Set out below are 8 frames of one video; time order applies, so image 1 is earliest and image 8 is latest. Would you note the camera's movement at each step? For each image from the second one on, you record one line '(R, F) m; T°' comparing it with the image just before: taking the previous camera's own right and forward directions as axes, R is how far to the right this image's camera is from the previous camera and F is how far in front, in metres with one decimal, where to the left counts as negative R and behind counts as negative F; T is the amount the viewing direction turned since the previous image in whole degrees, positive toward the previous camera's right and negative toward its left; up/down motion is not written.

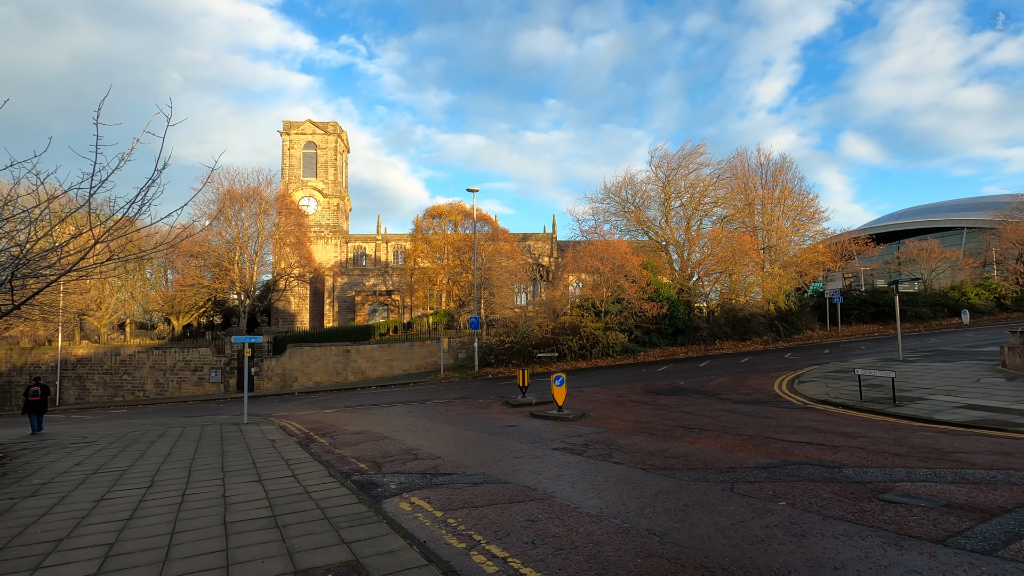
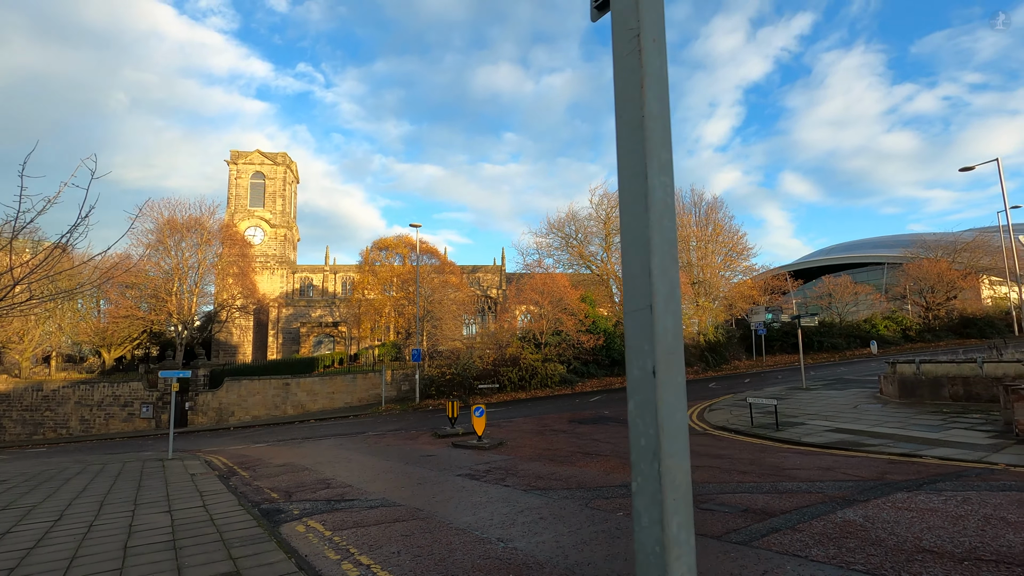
(+0.8, -0.9) m; +5°
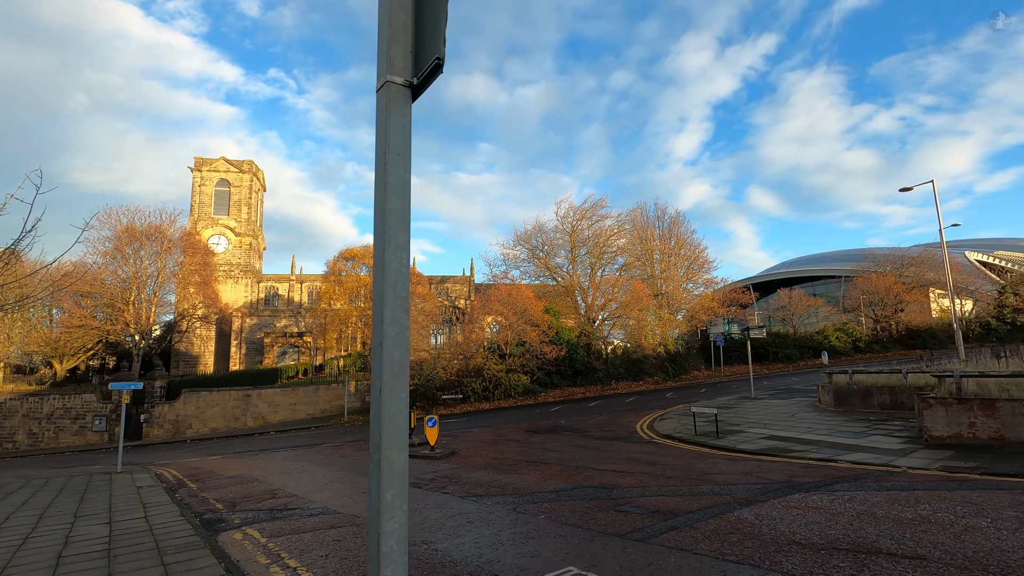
(+0.5, -0.4) m; +3°
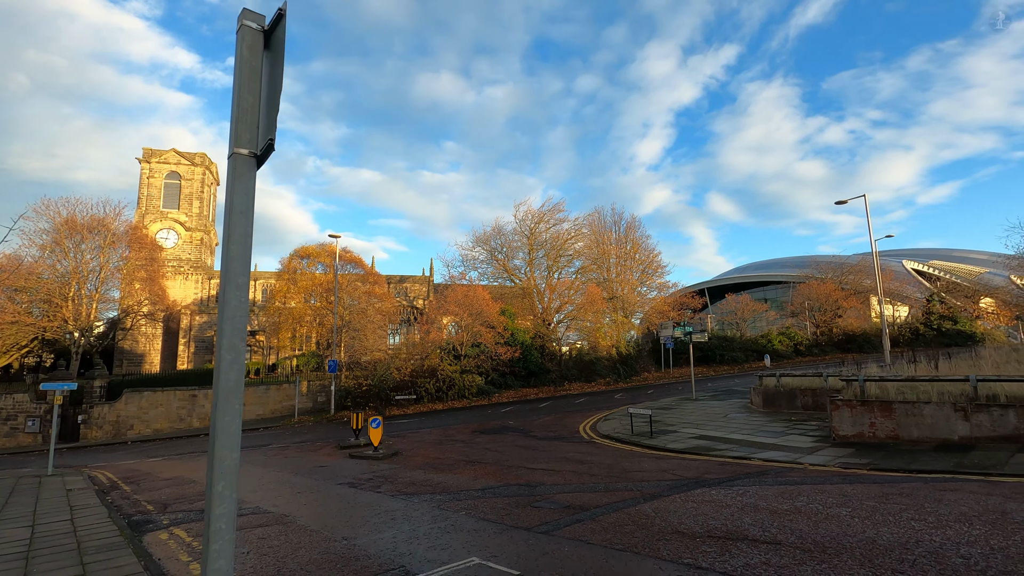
(+0.5, -0.4) m; +4°
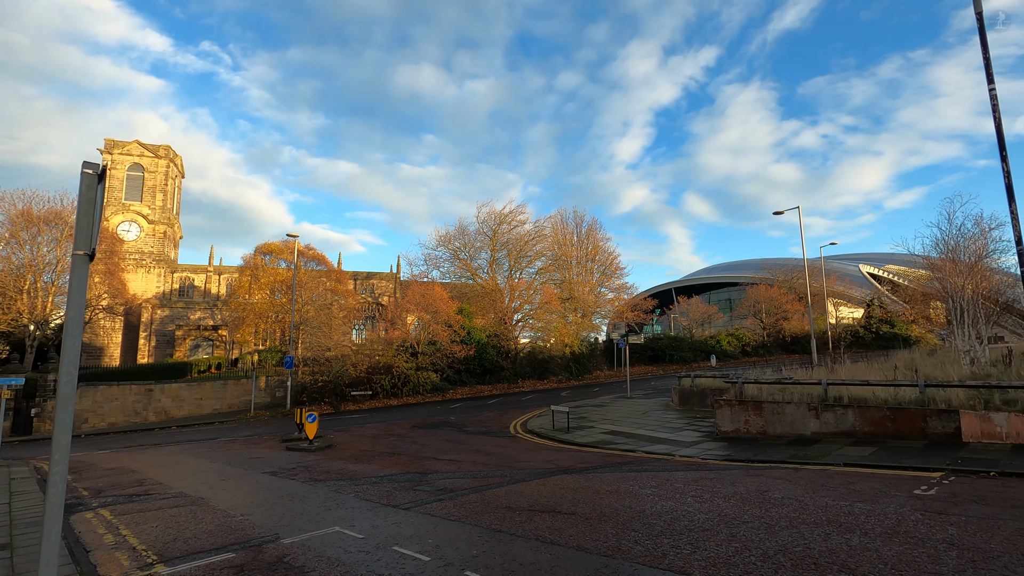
(+1.3, -1.2) m; +2°
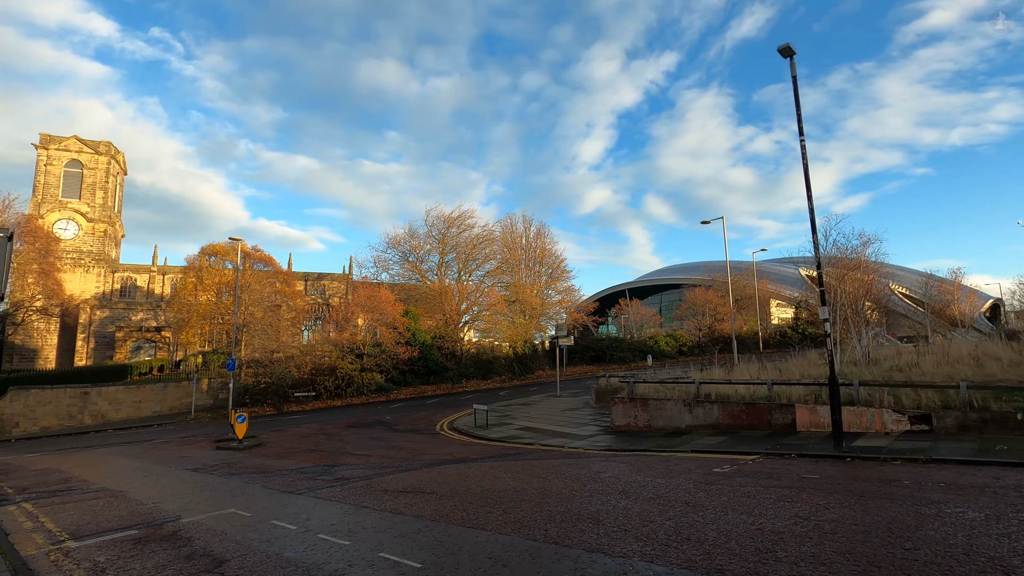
(+1.2, -1.3) m; +4°
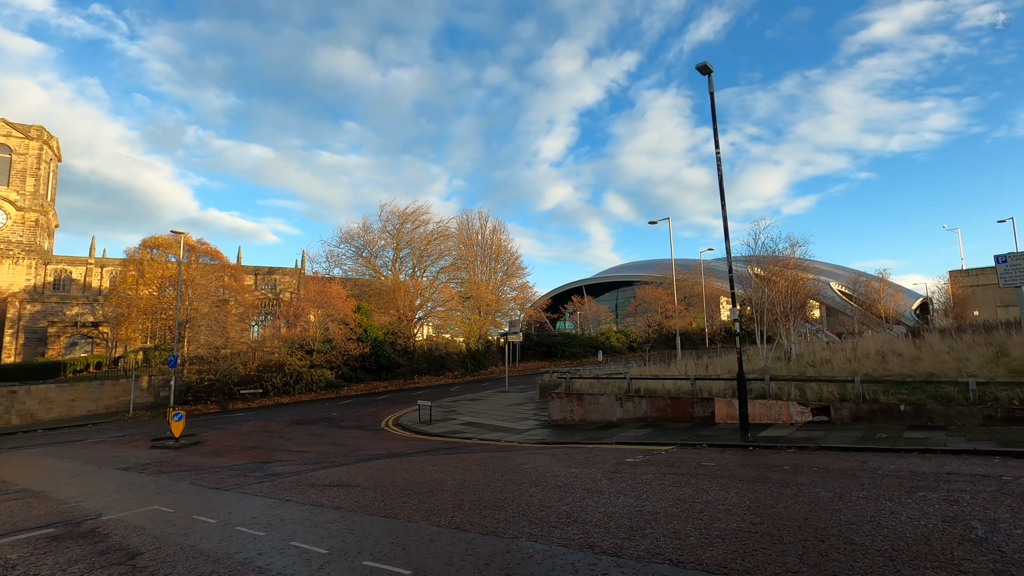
(+0.5, -0.4) m; +4°
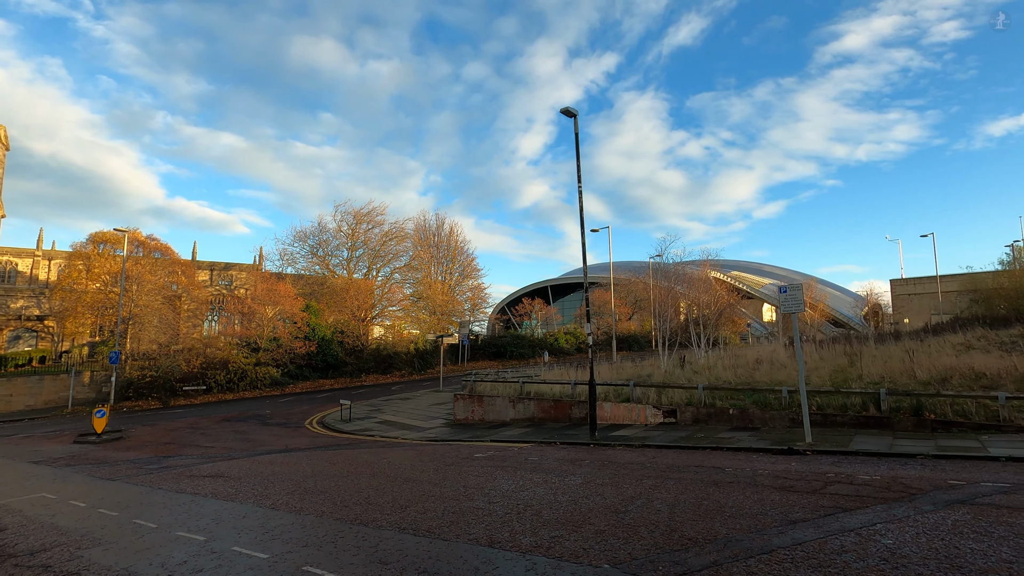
(+2.0, -1.3) m; +3°
